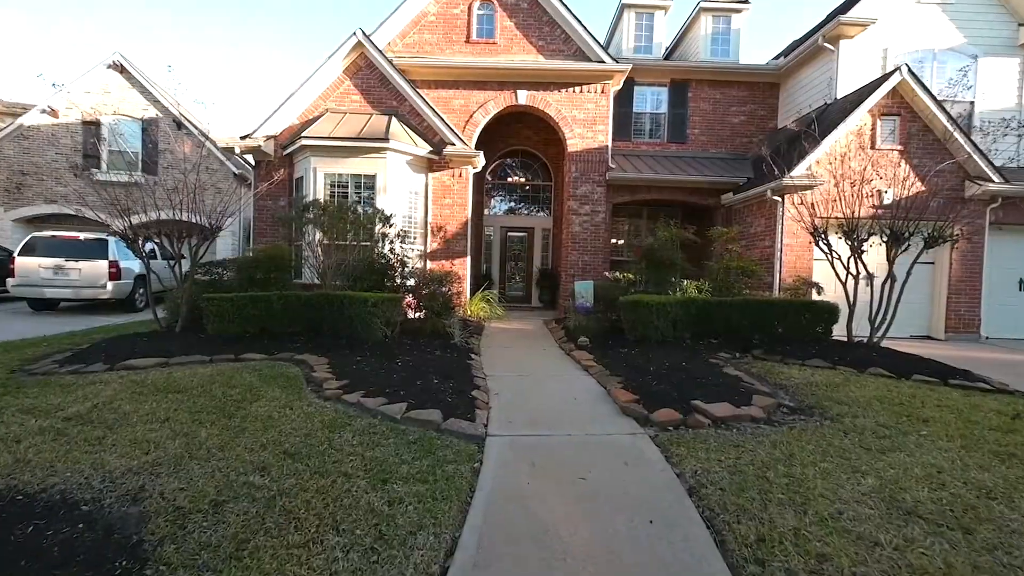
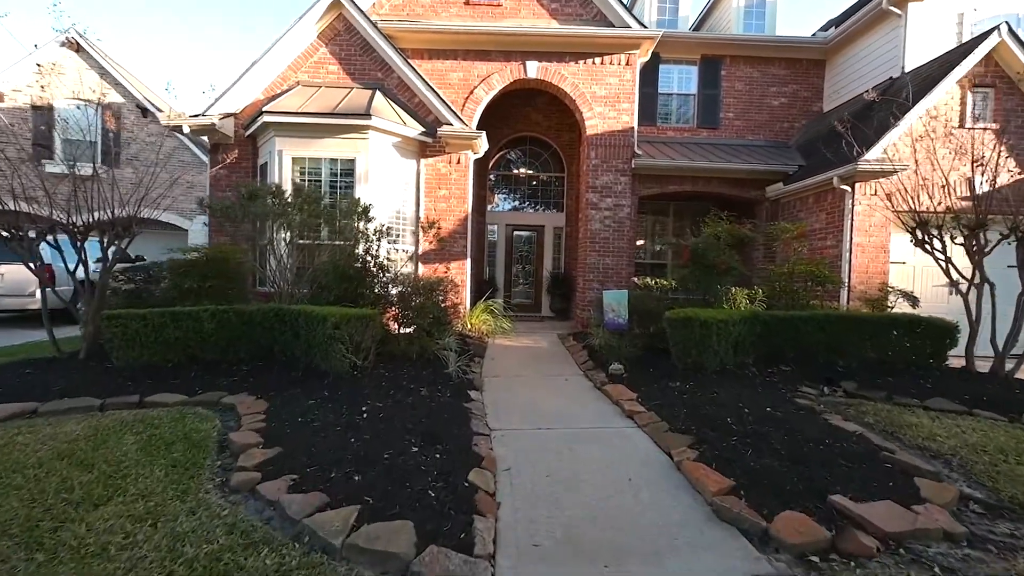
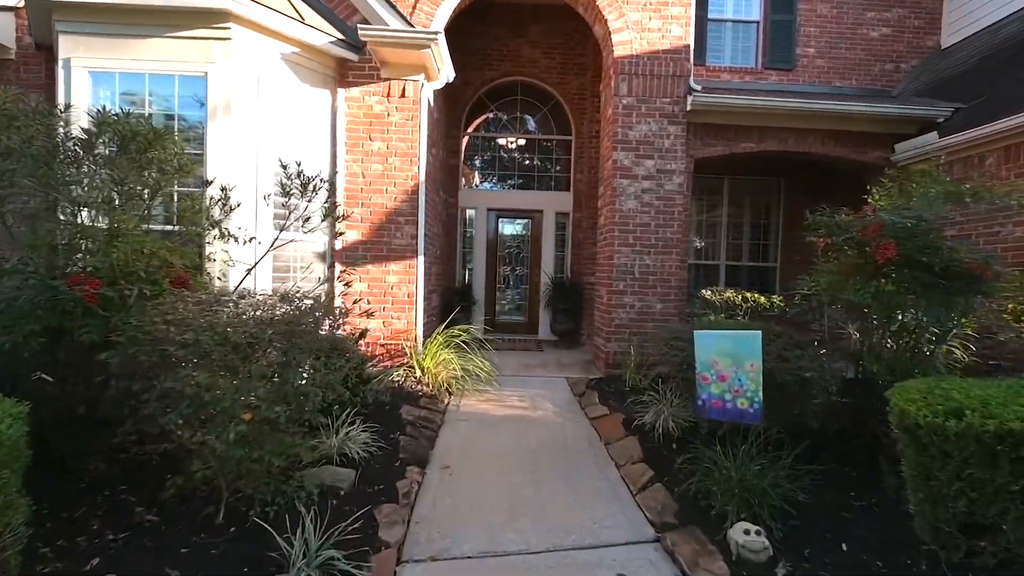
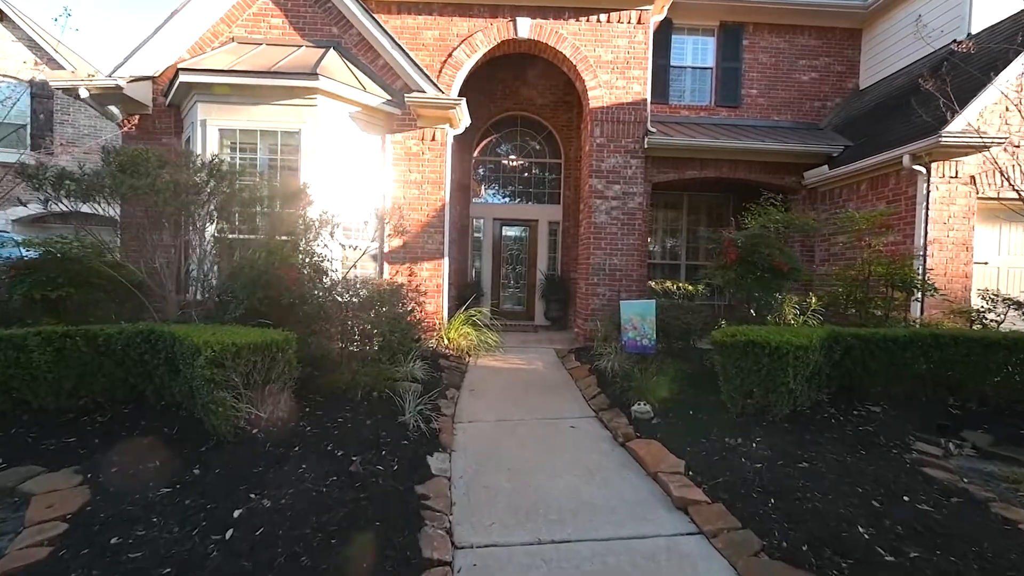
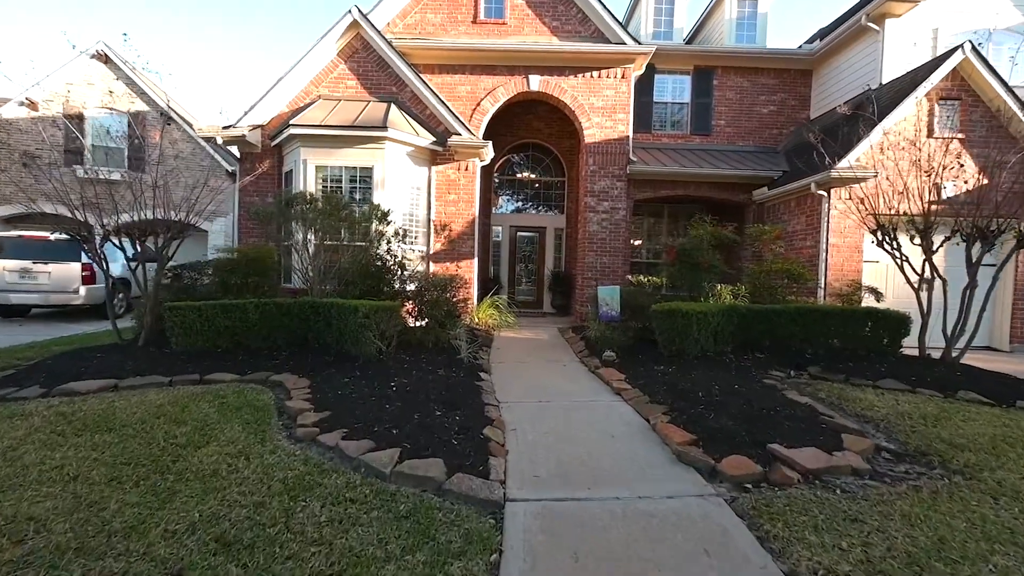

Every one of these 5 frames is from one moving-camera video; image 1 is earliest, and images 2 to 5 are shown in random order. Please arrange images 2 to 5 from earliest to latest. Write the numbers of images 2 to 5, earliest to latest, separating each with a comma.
5, 2, 4, 3
